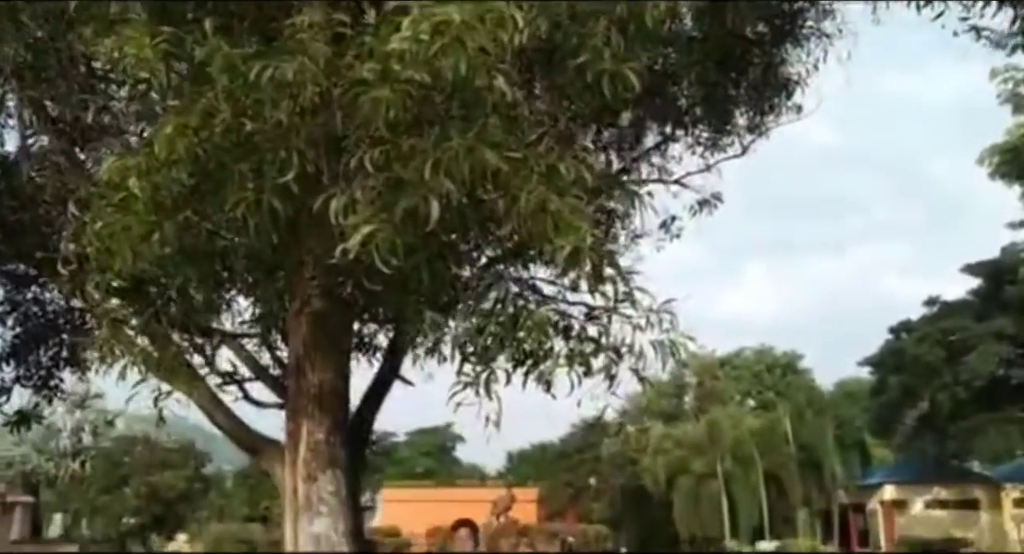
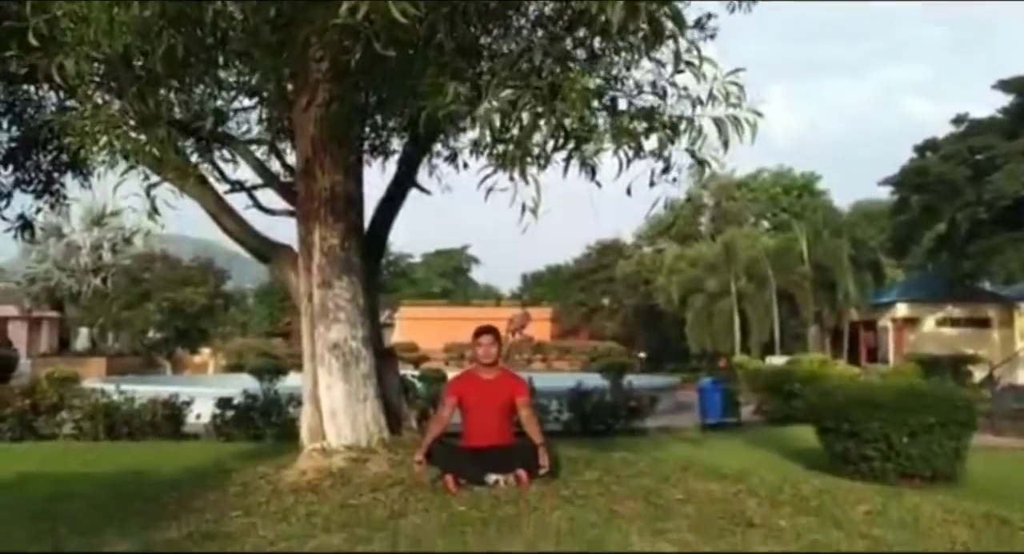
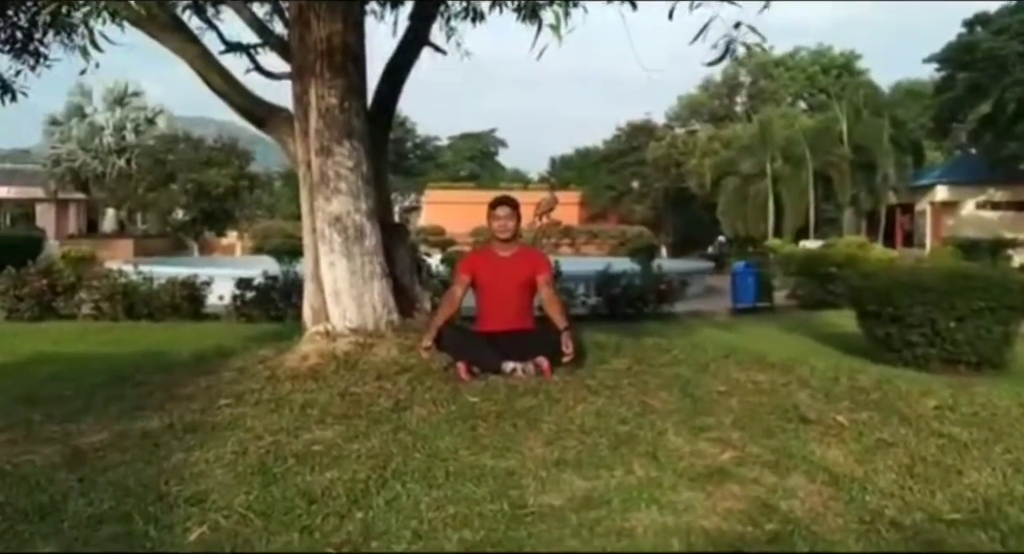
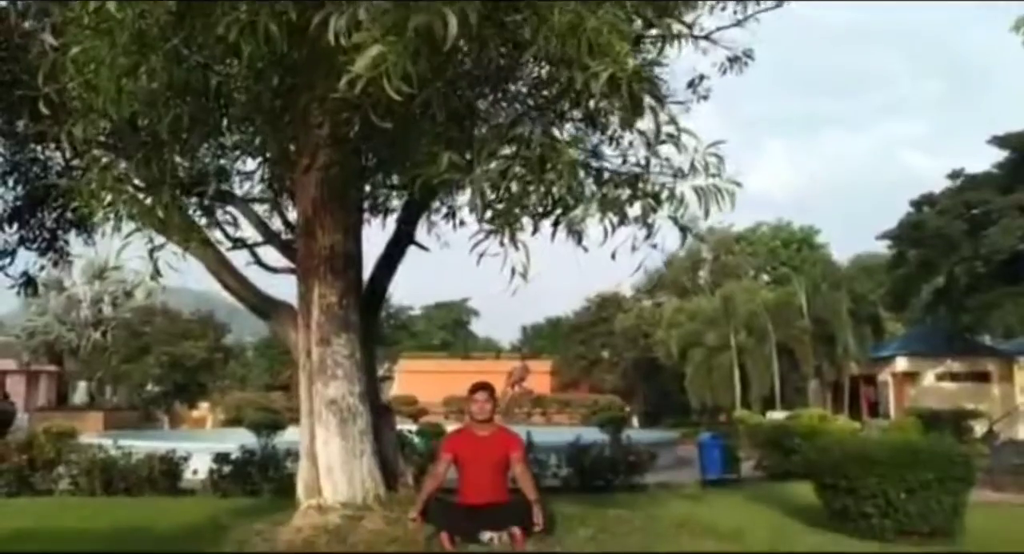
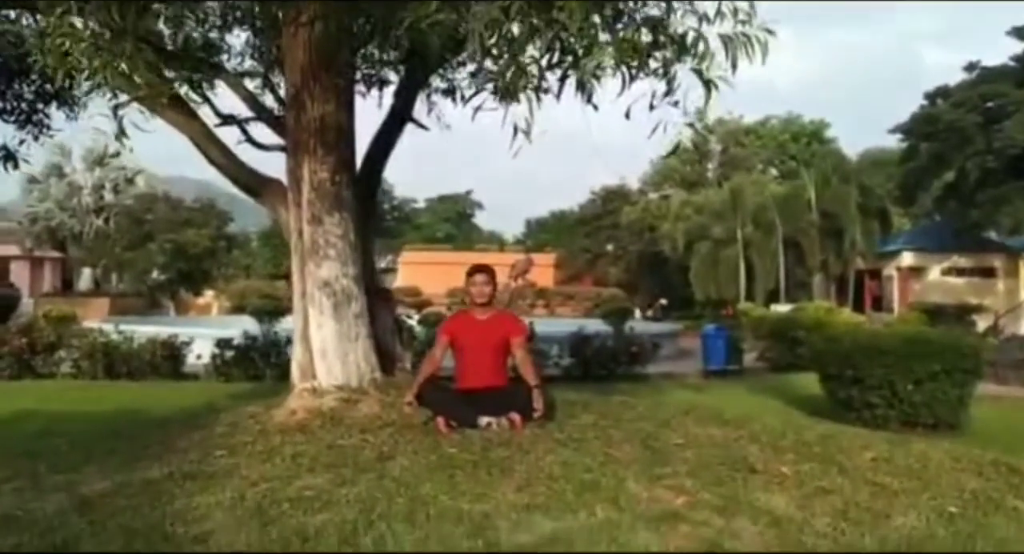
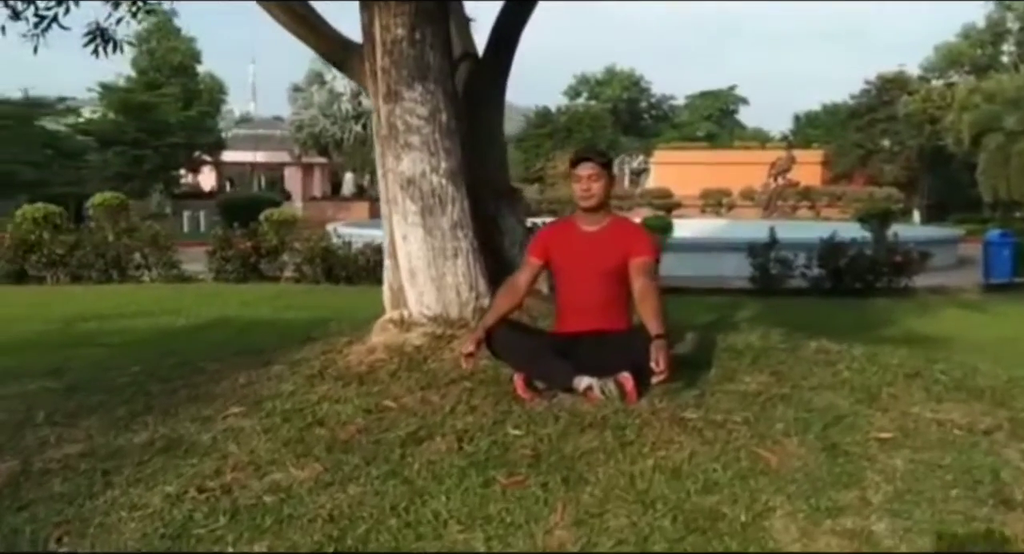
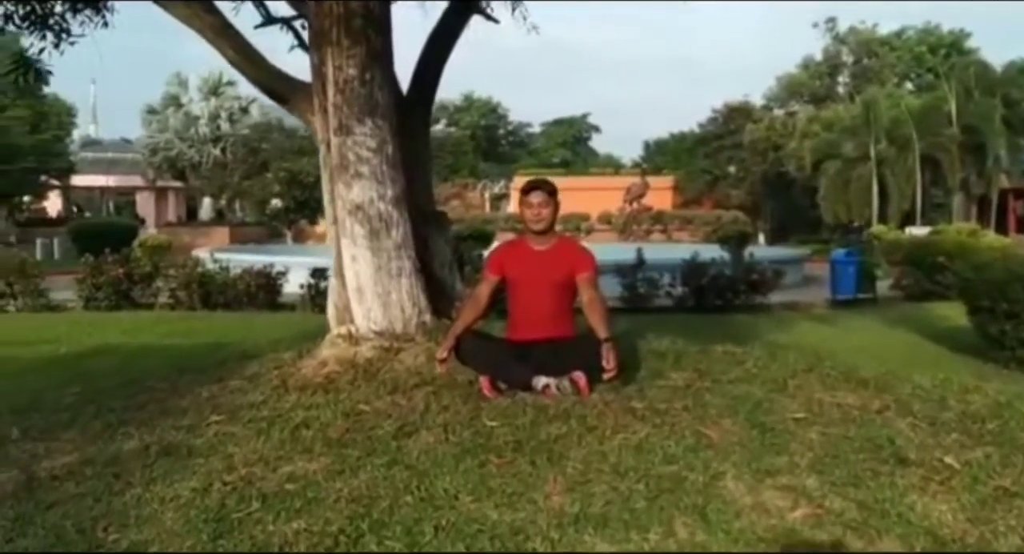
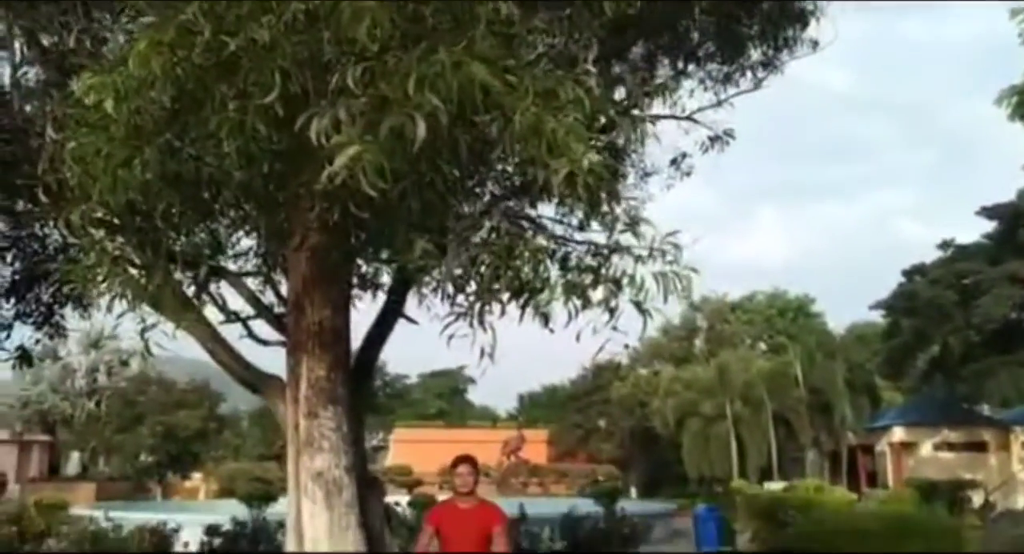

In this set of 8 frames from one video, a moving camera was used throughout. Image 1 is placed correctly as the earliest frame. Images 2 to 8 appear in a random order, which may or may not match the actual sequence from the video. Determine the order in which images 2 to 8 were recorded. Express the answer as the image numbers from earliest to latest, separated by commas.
8, 4, 2, 5, 3, 7, 6
